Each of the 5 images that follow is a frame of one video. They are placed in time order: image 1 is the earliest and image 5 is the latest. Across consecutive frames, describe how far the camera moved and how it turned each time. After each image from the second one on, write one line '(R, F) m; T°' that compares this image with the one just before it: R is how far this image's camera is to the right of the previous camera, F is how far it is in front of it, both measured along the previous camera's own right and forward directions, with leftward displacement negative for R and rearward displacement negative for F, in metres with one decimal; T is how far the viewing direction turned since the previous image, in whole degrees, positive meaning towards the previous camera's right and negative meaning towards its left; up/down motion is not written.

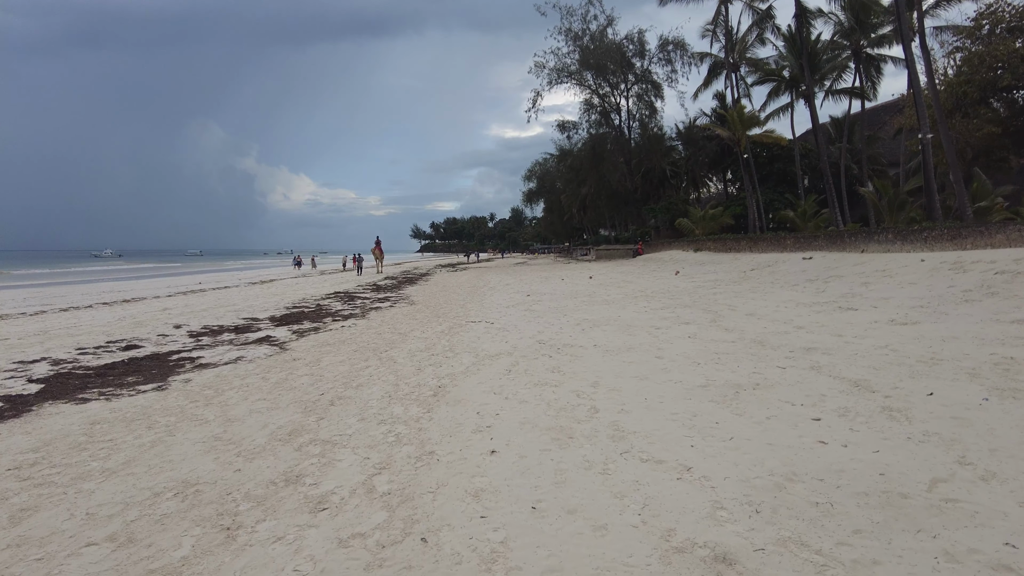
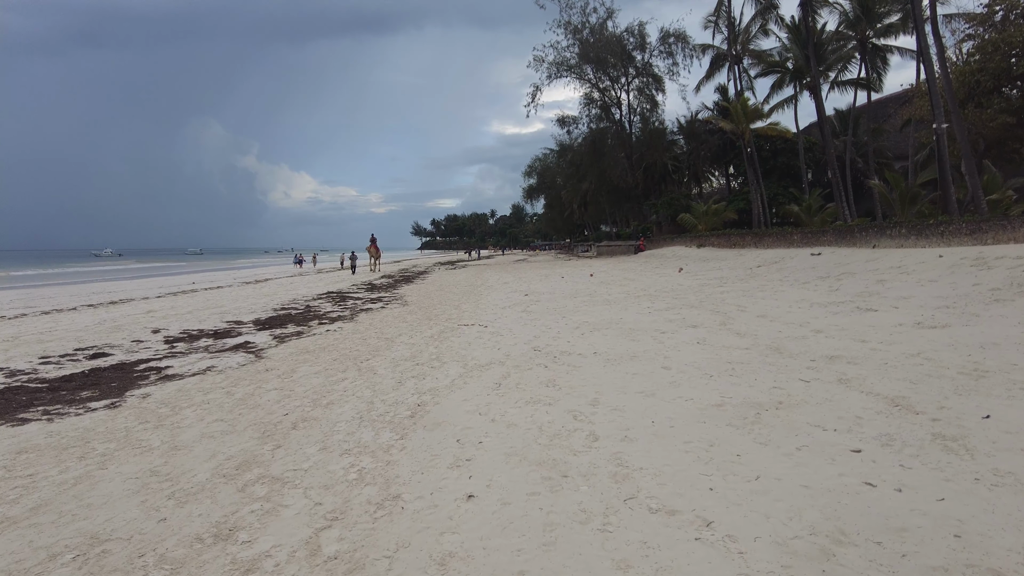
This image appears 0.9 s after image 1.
(+0.1, +0.6) m; 0°
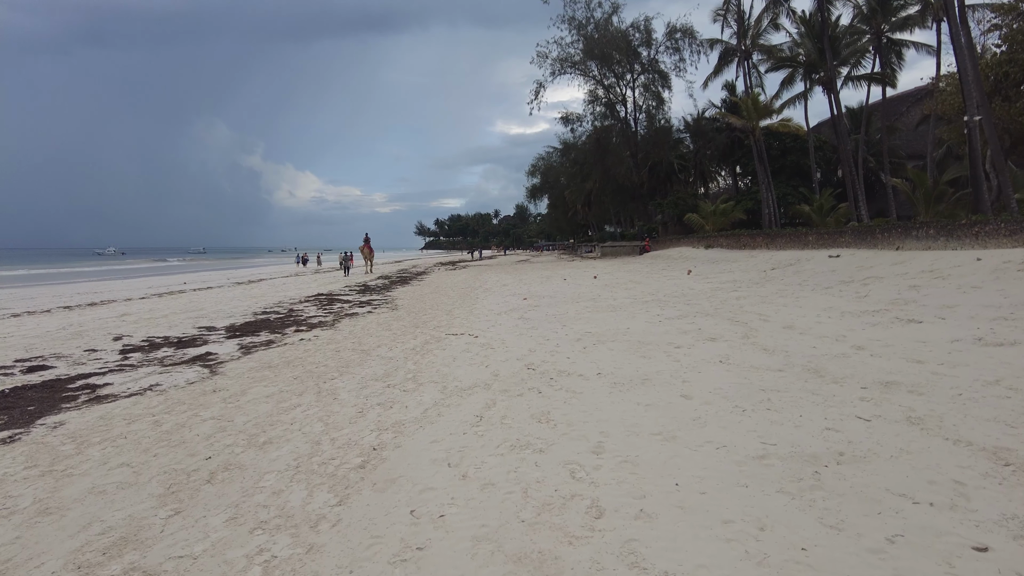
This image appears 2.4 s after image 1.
(+0.1, +1.0) m; 0°
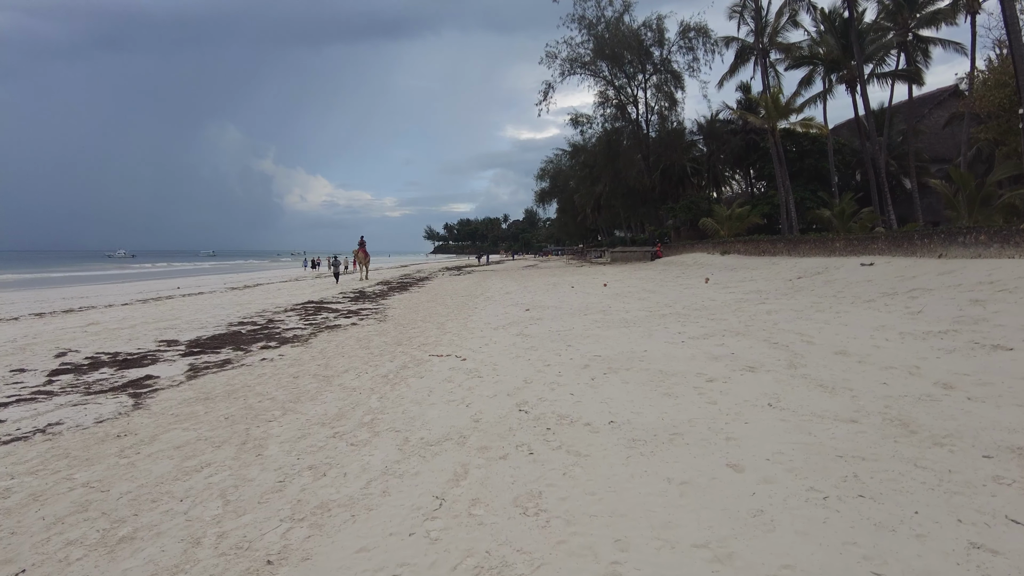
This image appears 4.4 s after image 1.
(+0.2, +1.3) m; -1°
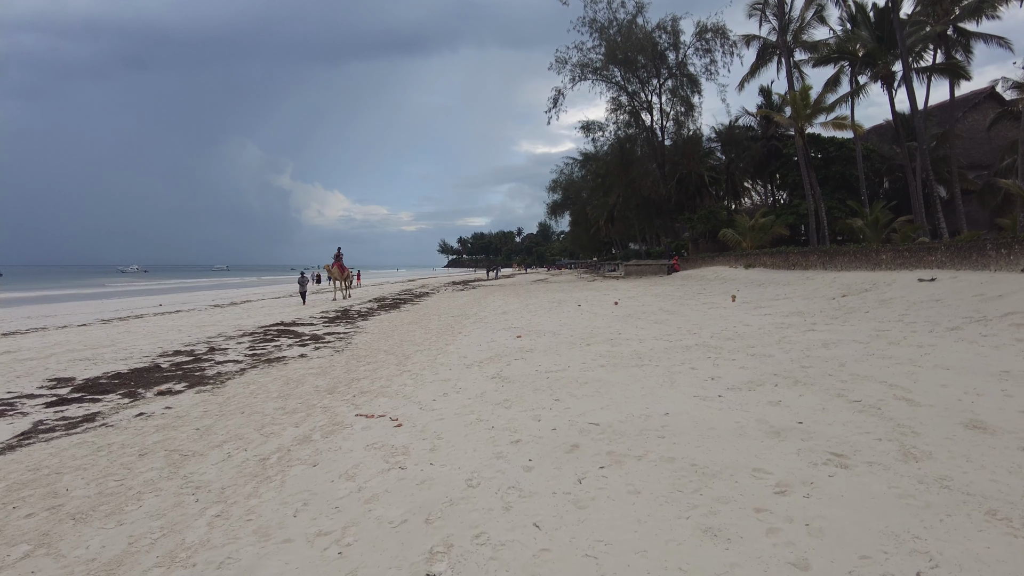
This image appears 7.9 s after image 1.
(+0.4, +2.2) m; -1°
